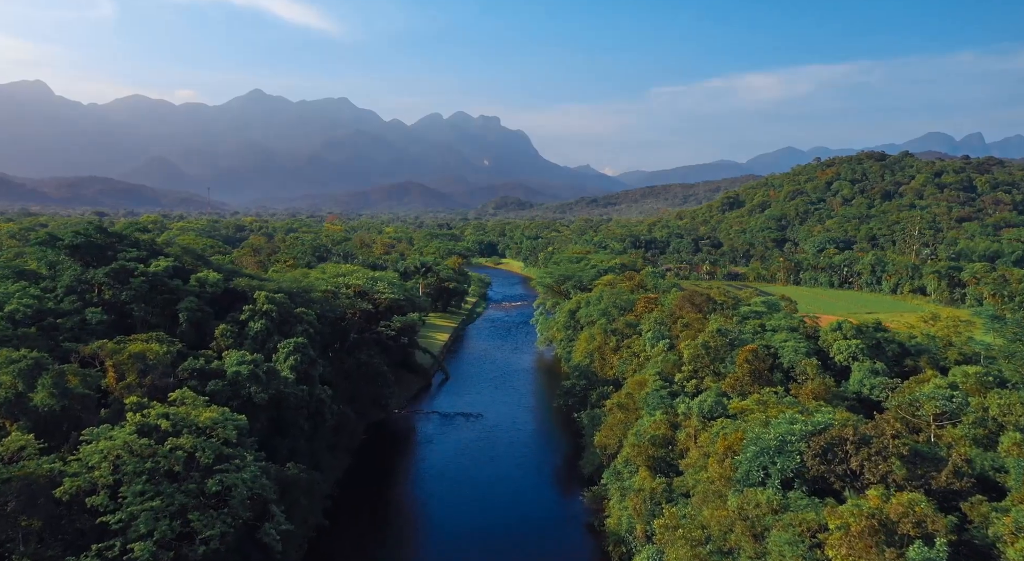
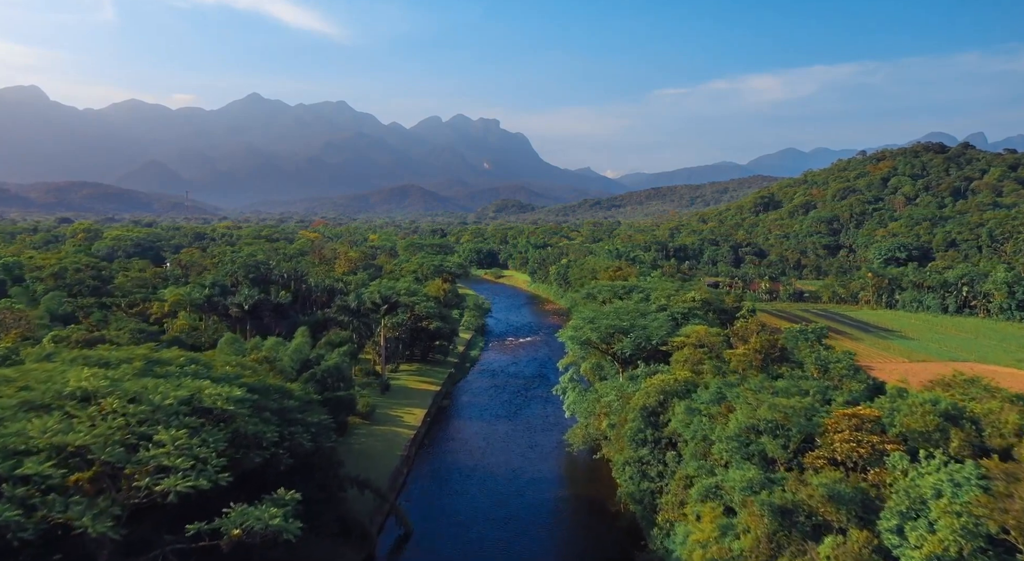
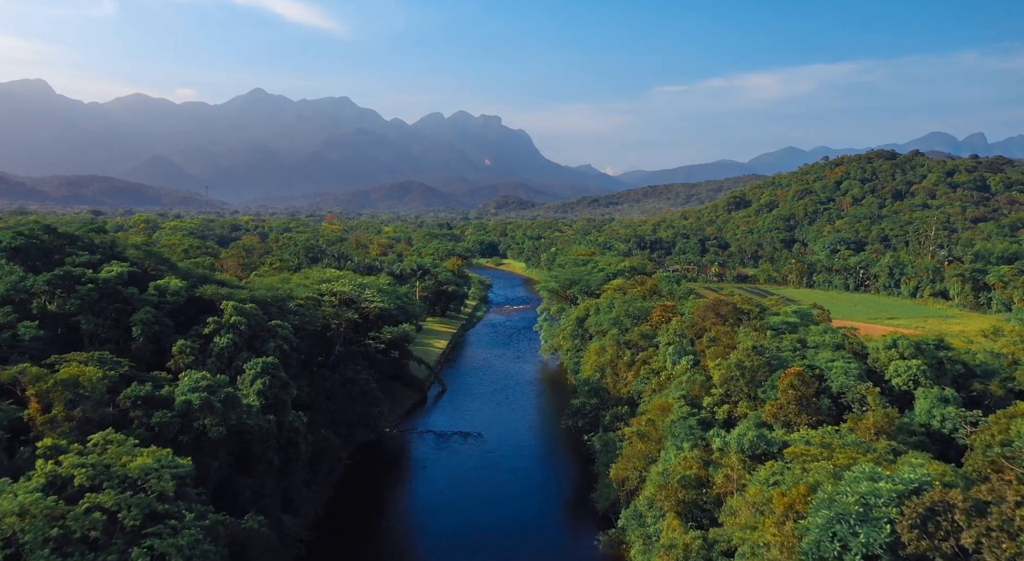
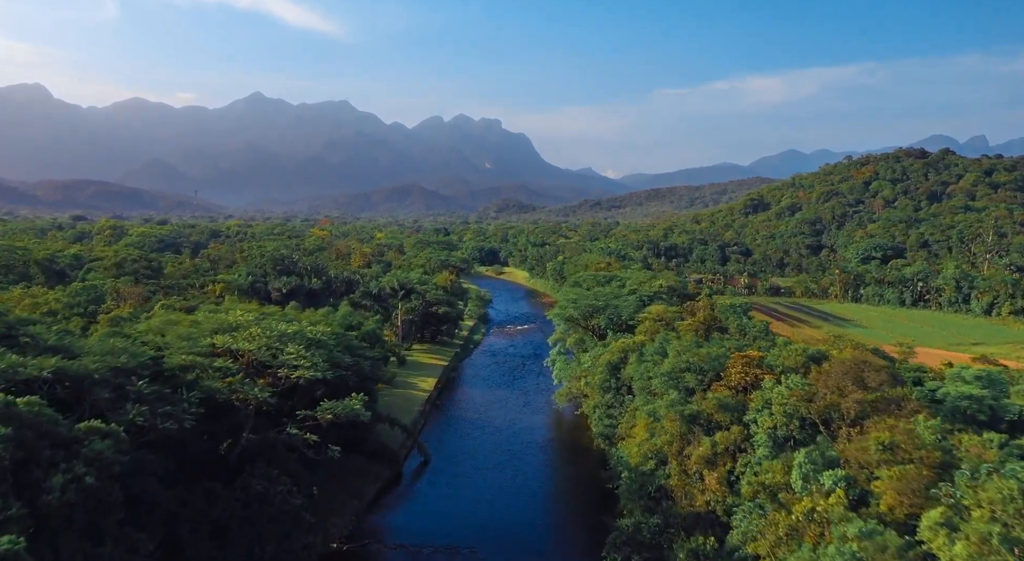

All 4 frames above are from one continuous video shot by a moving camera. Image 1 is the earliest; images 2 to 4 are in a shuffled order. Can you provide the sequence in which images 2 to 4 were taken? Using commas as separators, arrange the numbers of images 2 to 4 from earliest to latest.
3, 4, 2
